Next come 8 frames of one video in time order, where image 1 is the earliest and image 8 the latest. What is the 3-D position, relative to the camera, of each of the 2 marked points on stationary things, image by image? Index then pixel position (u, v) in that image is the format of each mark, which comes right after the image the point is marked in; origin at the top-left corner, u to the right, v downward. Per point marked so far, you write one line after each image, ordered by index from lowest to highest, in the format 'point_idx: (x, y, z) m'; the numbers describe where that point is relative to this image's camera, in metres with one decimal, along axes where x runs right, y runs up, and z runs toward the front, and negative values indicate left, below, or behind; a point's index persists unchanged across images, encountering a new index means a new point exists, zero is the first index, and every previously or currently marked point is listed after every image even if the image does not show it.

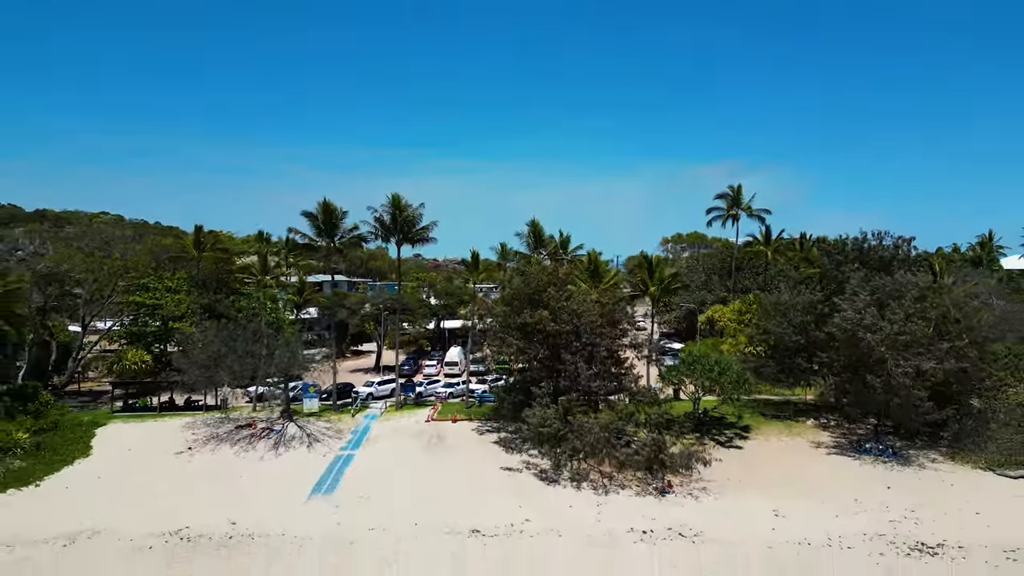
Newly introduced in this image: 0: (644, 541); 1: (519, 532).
0: (+3.1, -5.9, +19.3) m
1: (+0.2, -5.8, +20.0) m
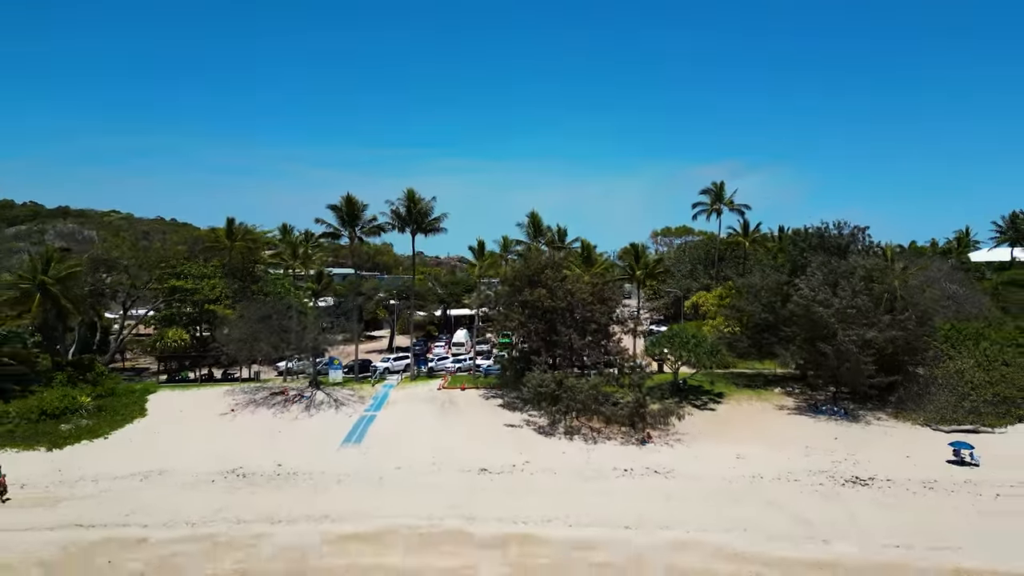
0: (+3.1, -5.2, +23.1) m
1: (+0.3, -5.2, +23.7) m
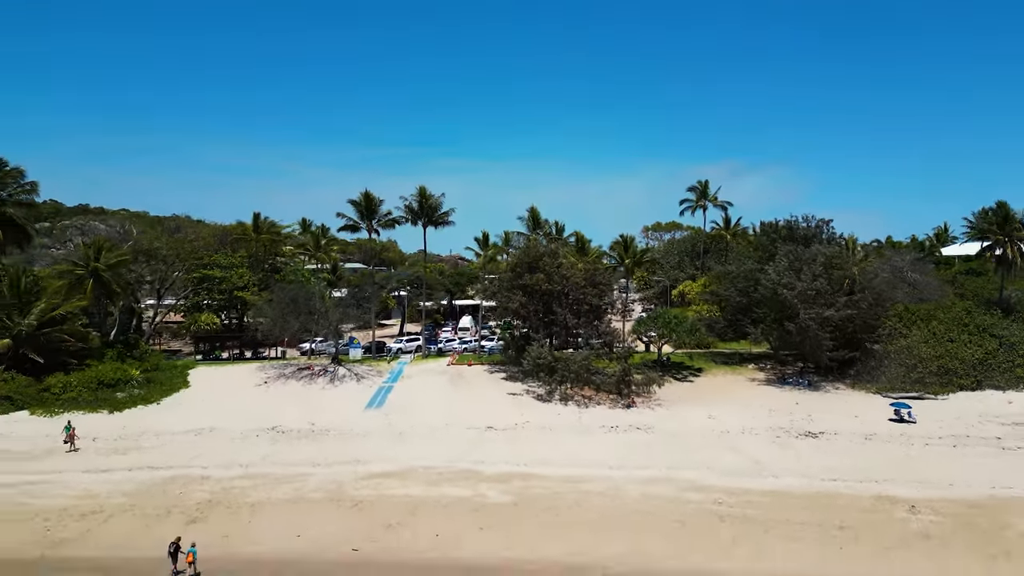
0: (+3.2, -4.6, +26.8) m
1: (+0.3, -4.6, +27.5) m
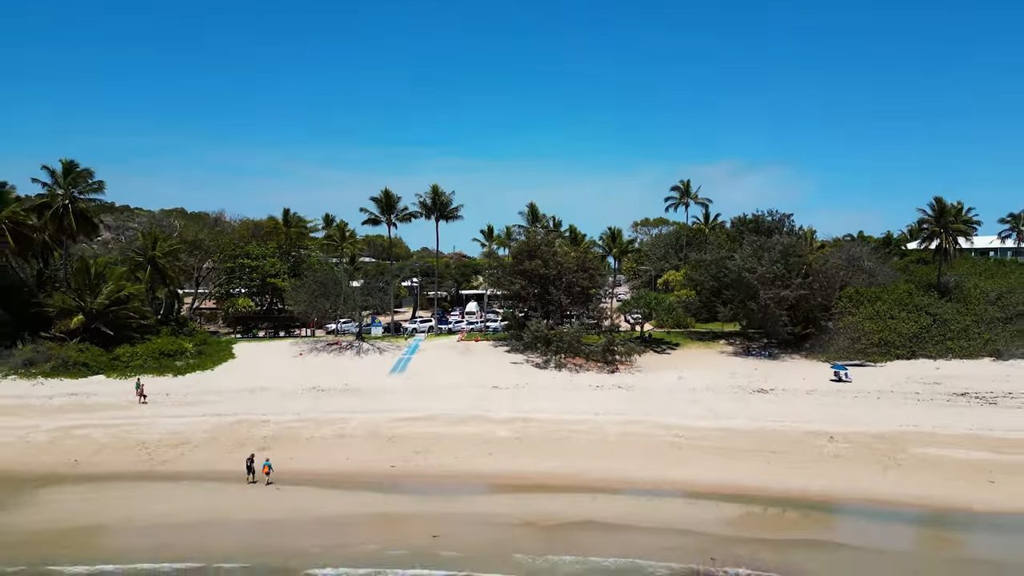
0: (+3.3, -3.9, +32.1) m
1: (+0.4, -3.9, +32.8) m
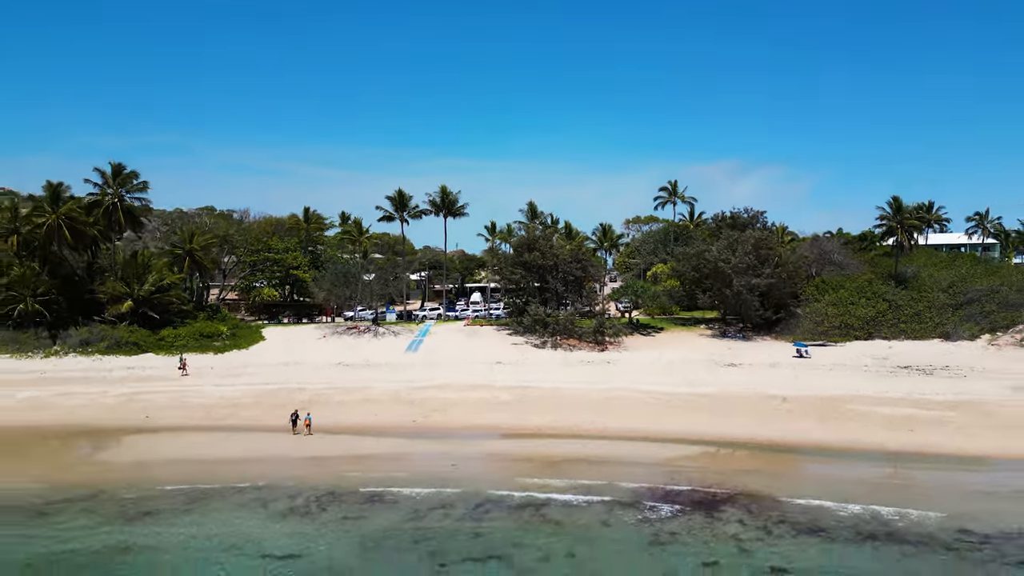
0: (+3.4, -3.4, +36.6) m
1: (+0.5, -3.3, +37.3) m
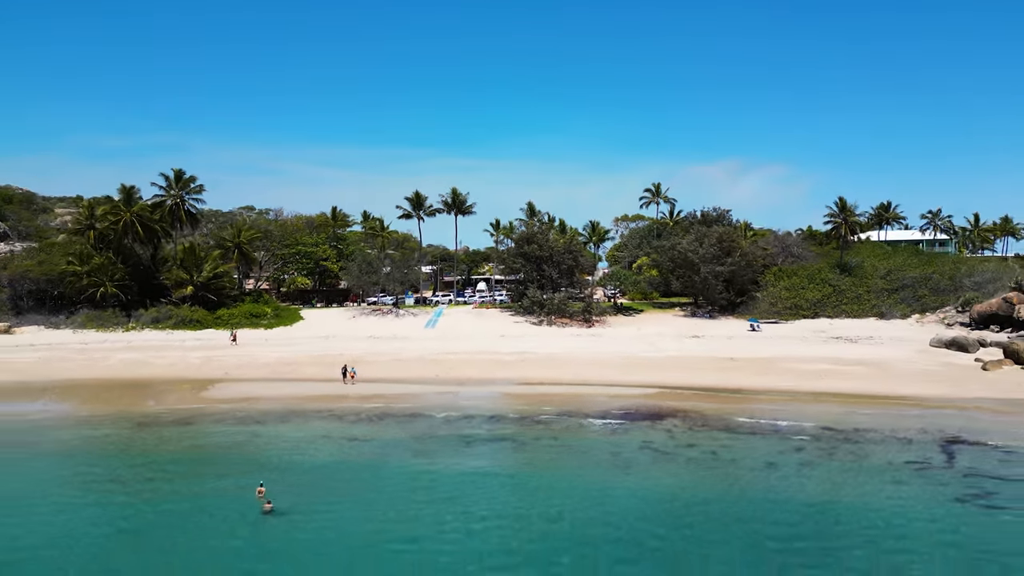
0: (+3.5, -2.6, +44.2) m
1: (+0.6, -2.6, +44.9) m
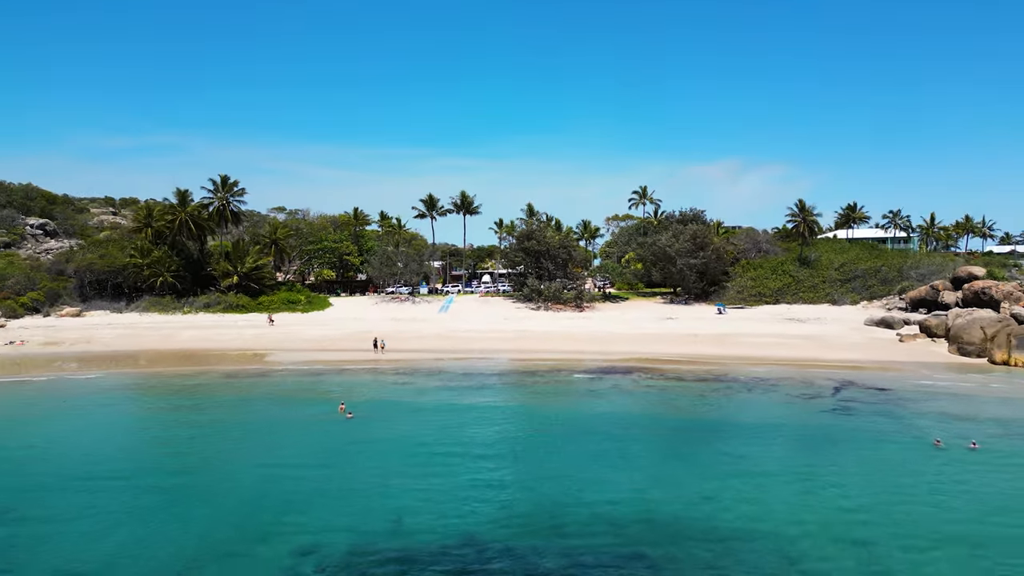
0: (+3.6, -1.9, +51.7) m
1: (+0.7, -1.9, +52.4) m
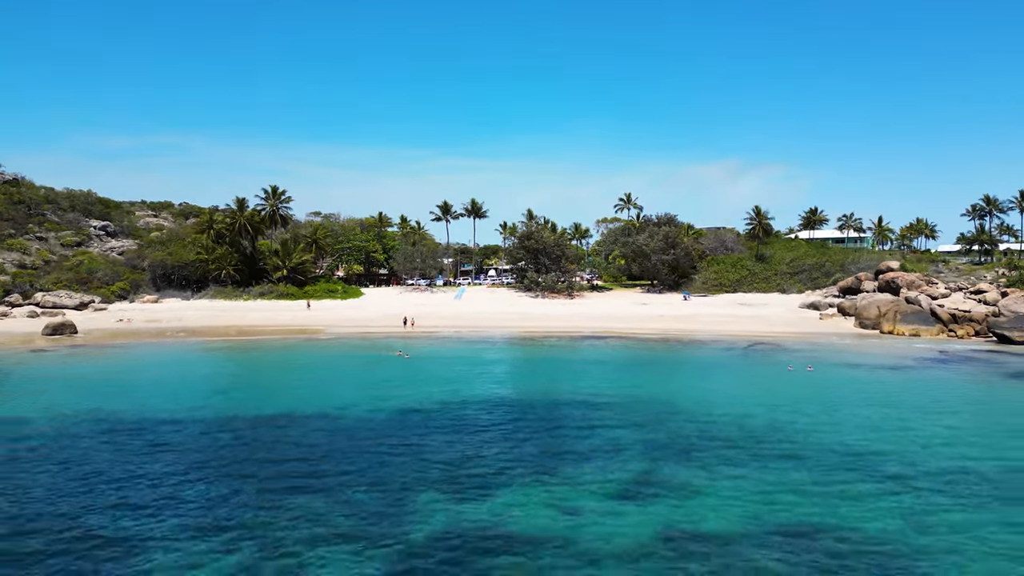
0: (+3.8, -1.2, +63.0) m
1: (+0.9, -1.2, +63.7) m
